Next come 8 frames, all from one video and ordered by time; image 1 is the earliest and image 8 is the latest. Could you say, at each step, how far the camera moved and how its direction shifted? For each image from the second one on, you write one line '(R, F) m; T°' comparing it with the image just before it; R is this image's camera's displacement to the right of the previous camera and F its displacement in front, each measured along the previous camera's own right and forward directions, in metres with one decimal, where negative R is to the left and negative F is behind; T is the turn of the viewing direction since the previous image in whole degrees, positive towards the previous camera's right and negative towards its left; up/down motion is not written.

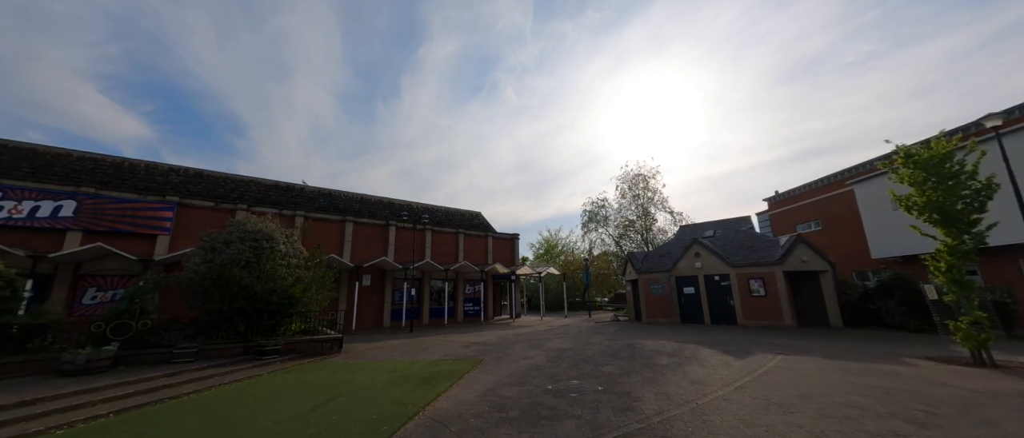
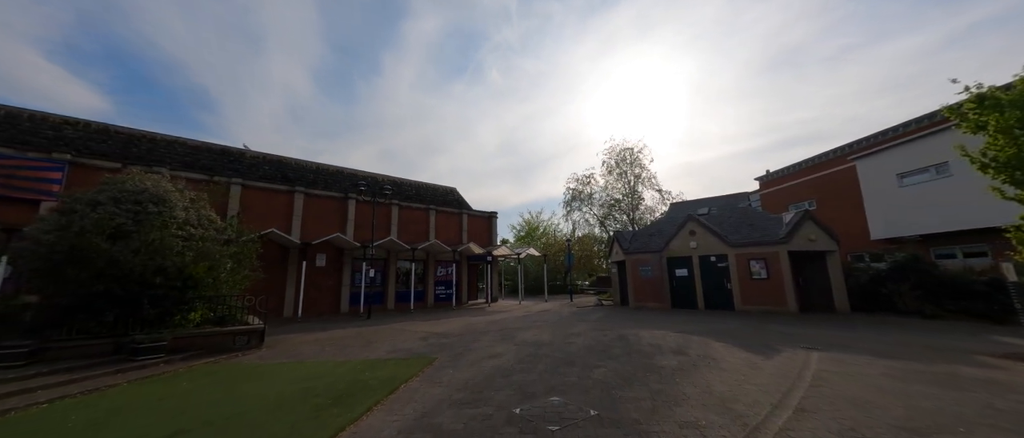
(+0.4, +2.3) m; +3°
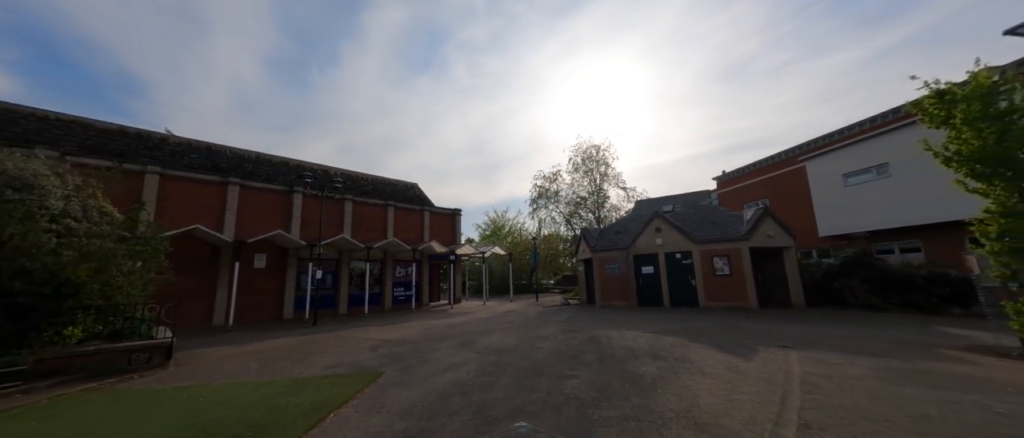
(+0.1, +0.9) m; +6°
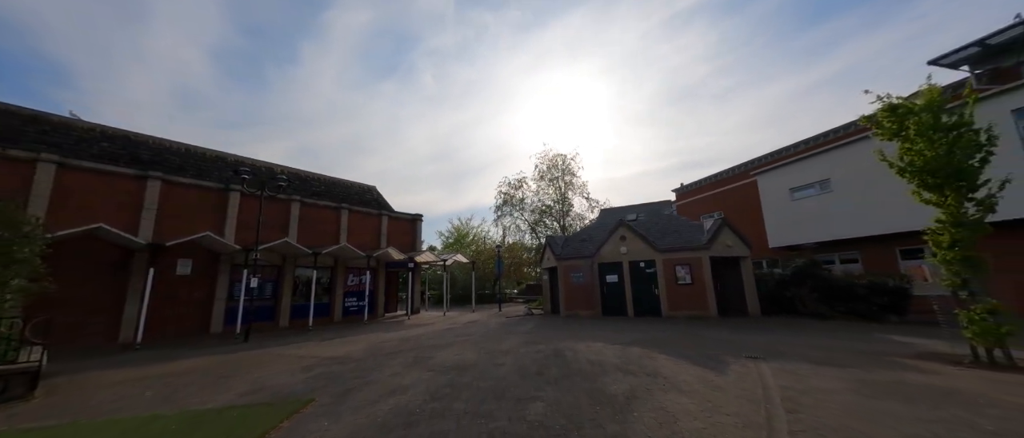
(+0.1, +0.7) m; +6°
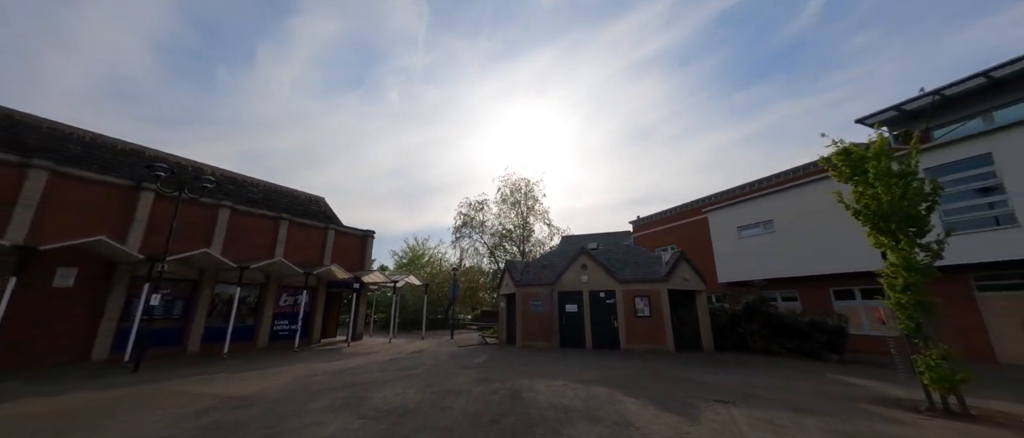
(-0.1, +0.7) m; +7°
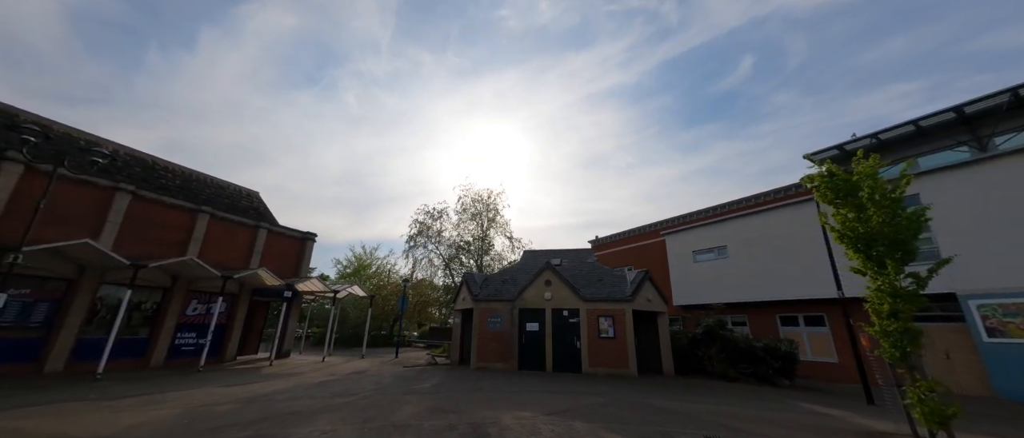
(-0.4, +1.1) m; +7°
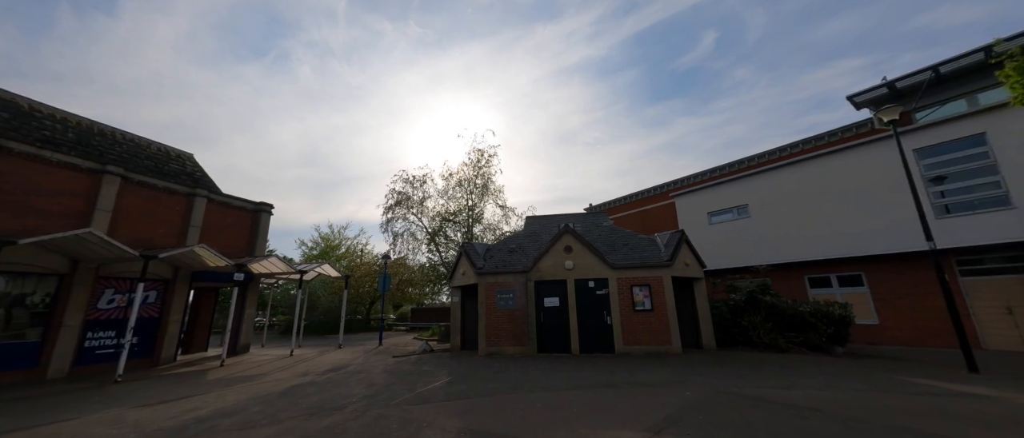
(-1.5, +2.8) m; +5°
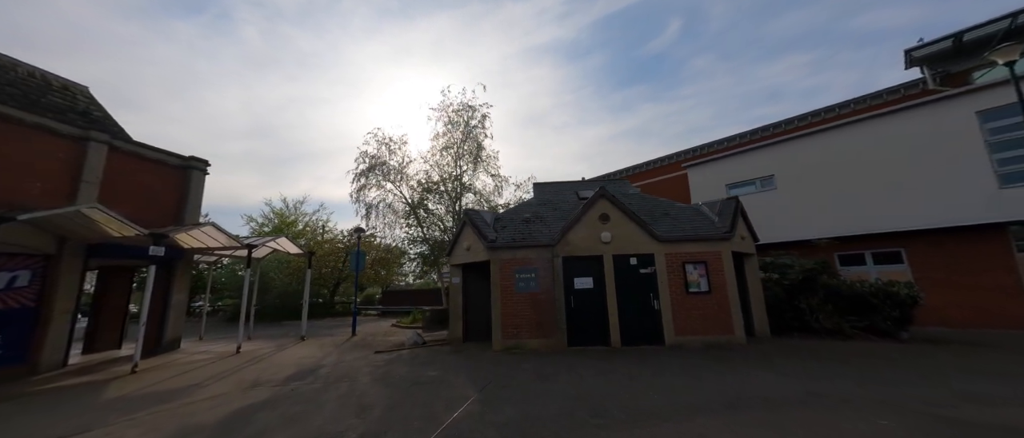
(-1.6, +2.8) m; +6°
